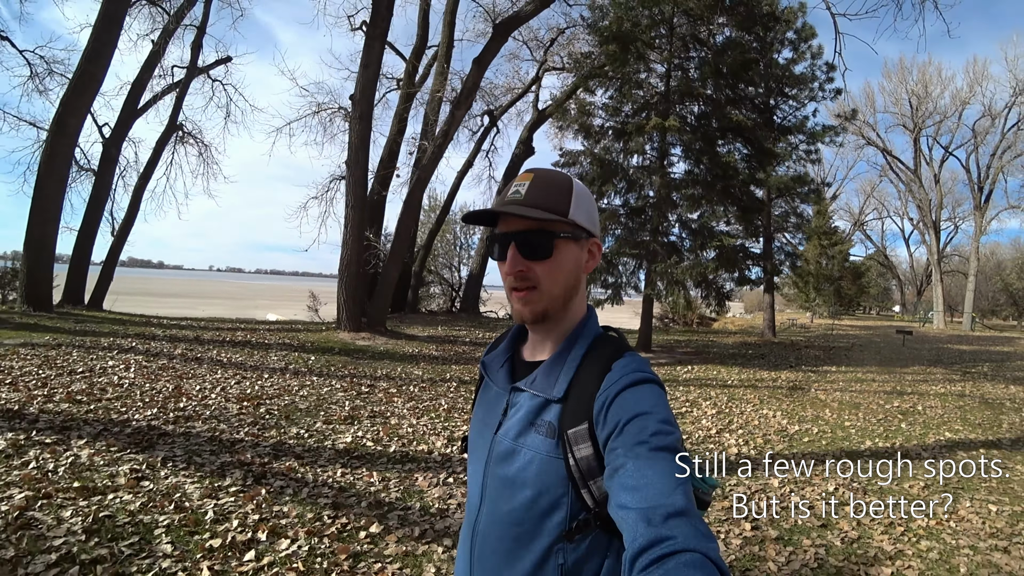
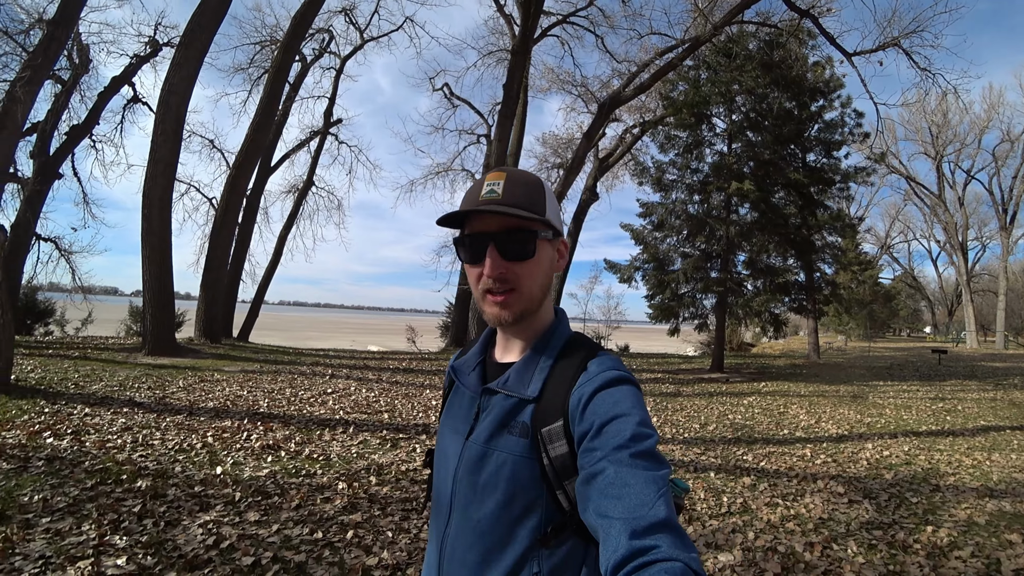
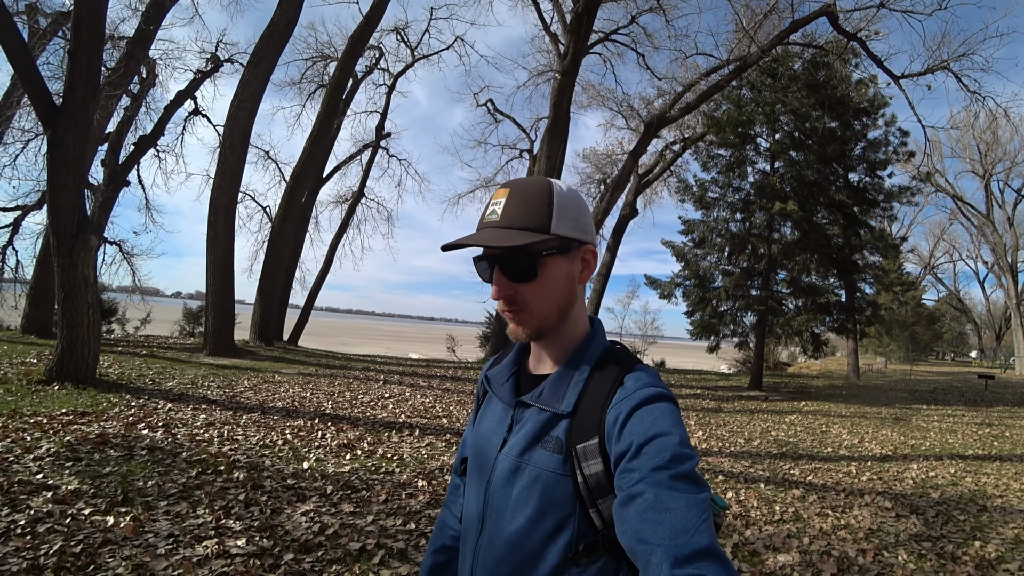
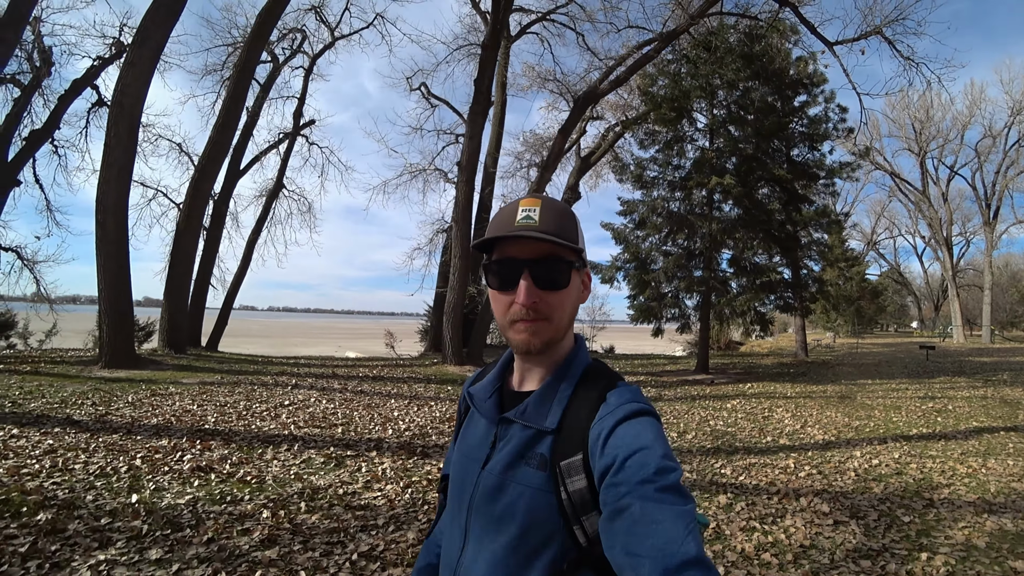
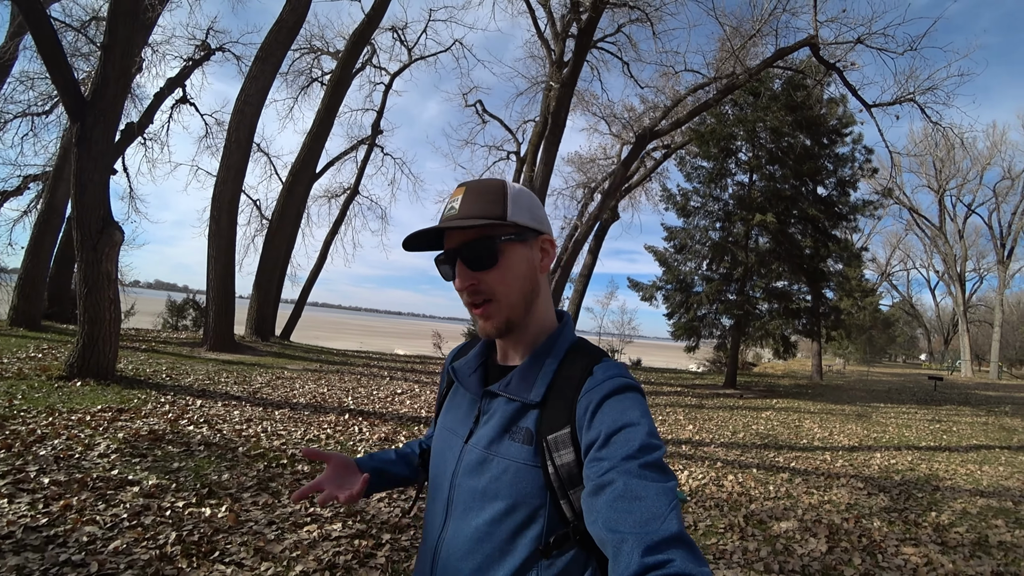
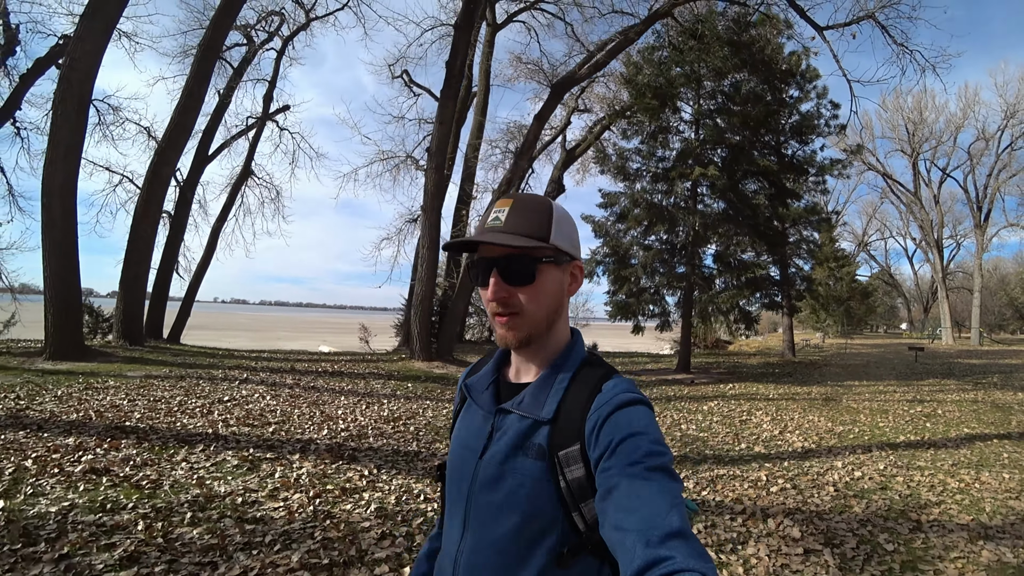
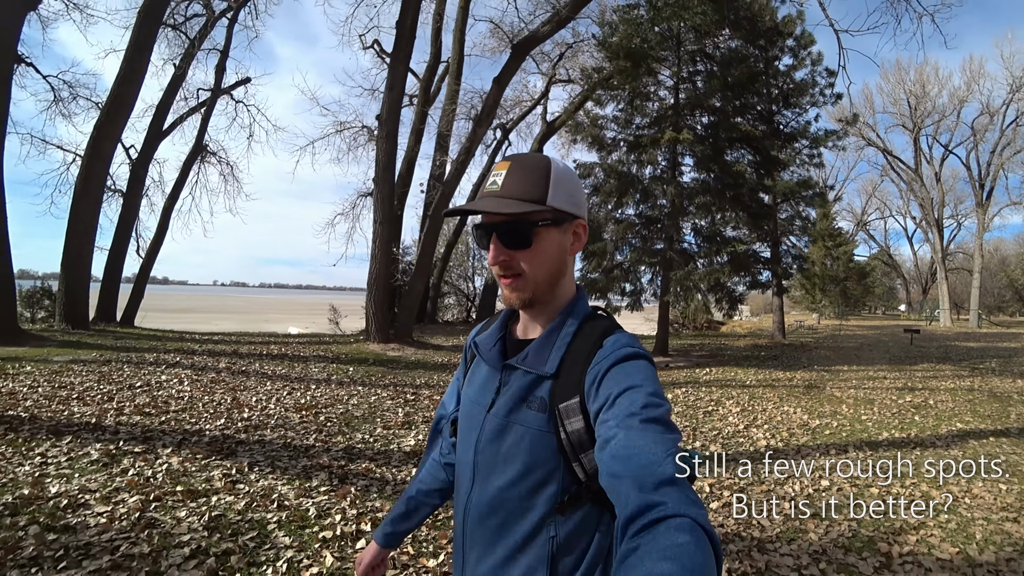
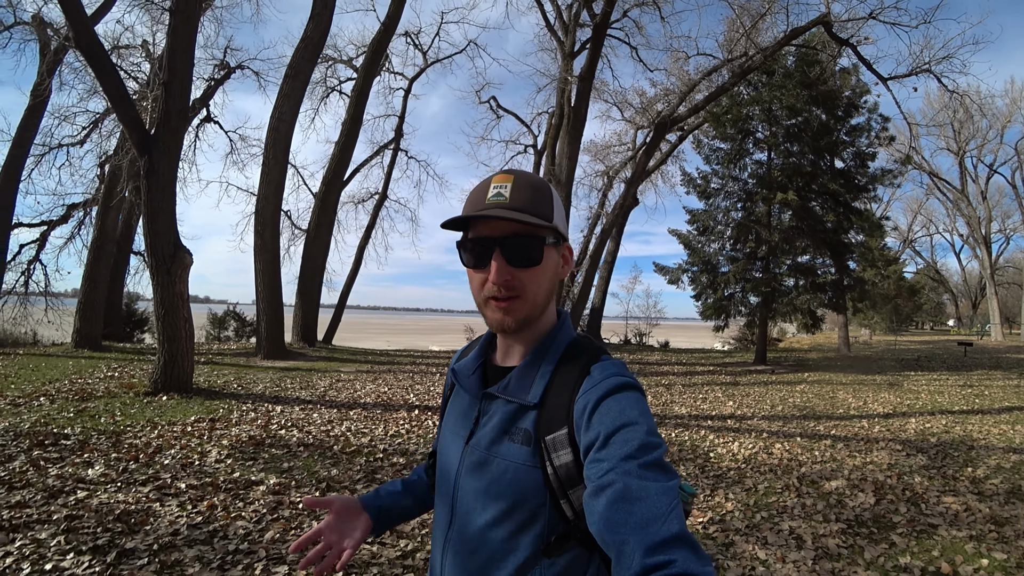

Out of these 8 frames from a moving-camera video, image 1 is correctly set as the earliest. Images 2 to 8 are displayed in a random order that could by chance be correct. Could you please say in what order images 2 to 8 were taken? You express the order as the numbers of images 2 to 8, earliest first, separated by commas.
7, 6, 4, 2, 3, 5, 8
